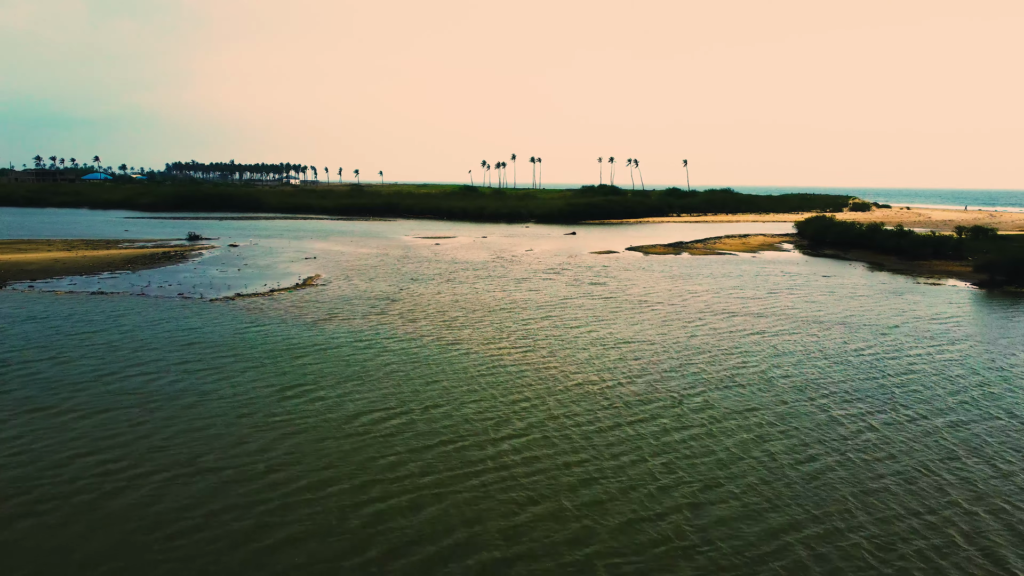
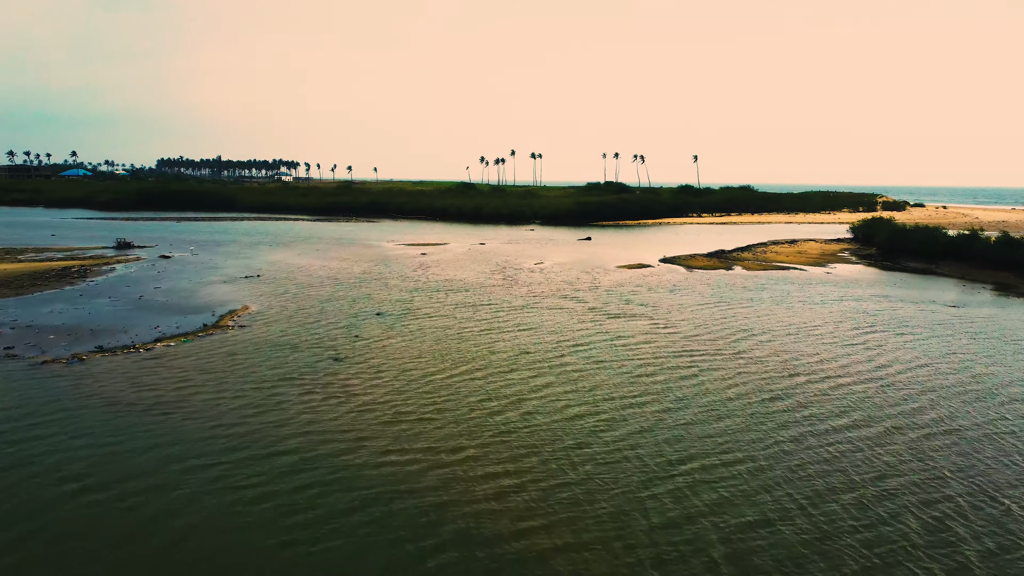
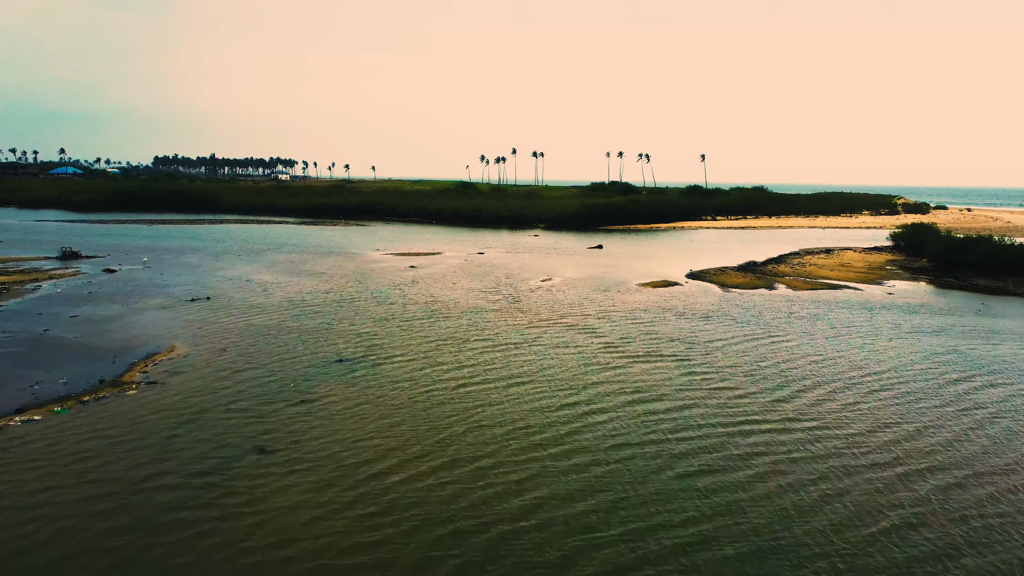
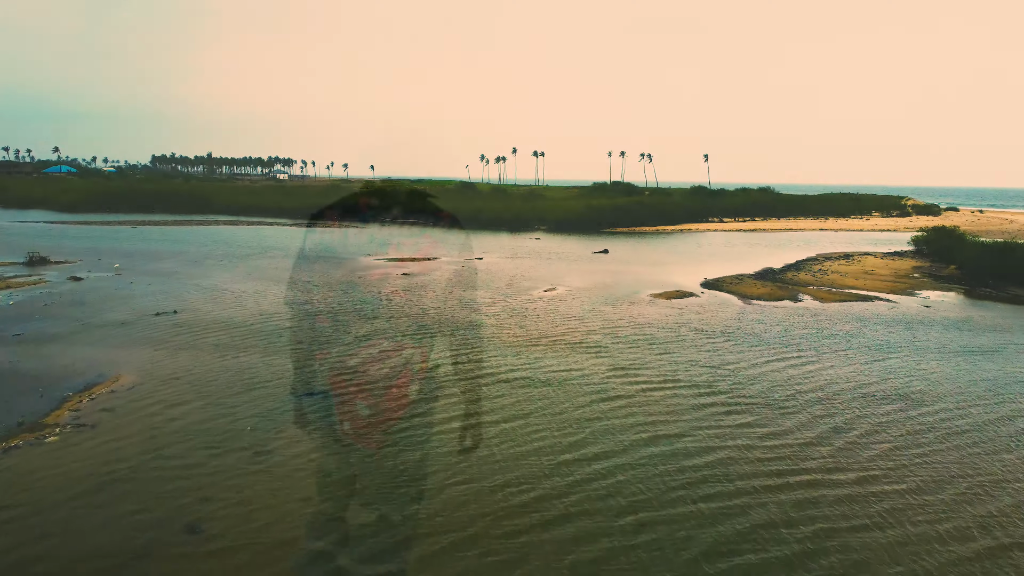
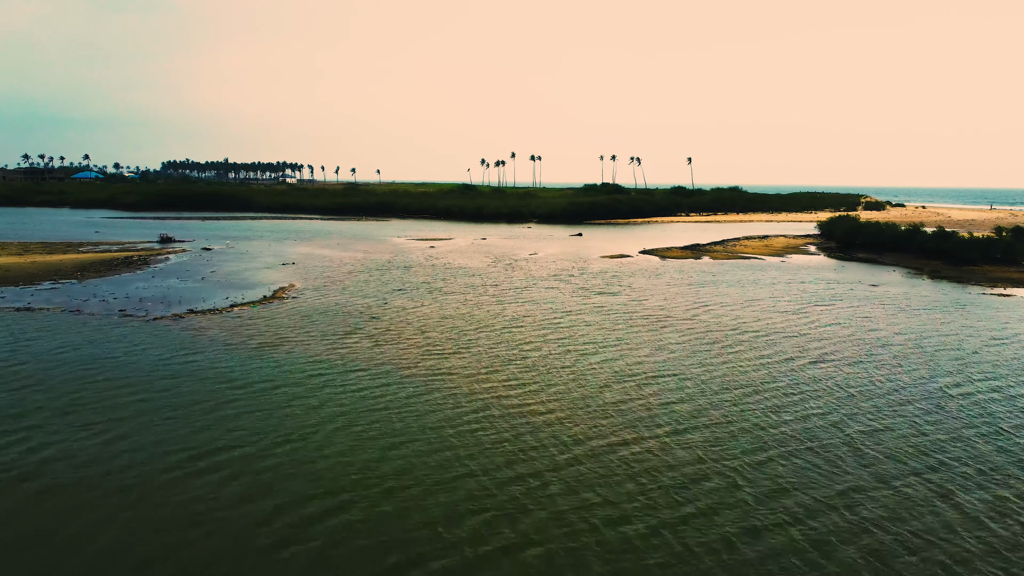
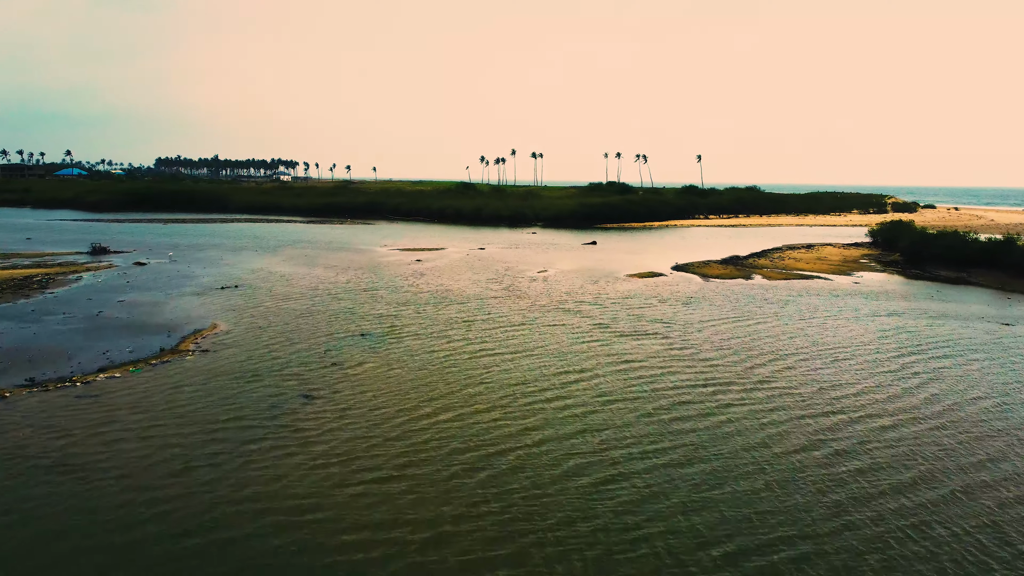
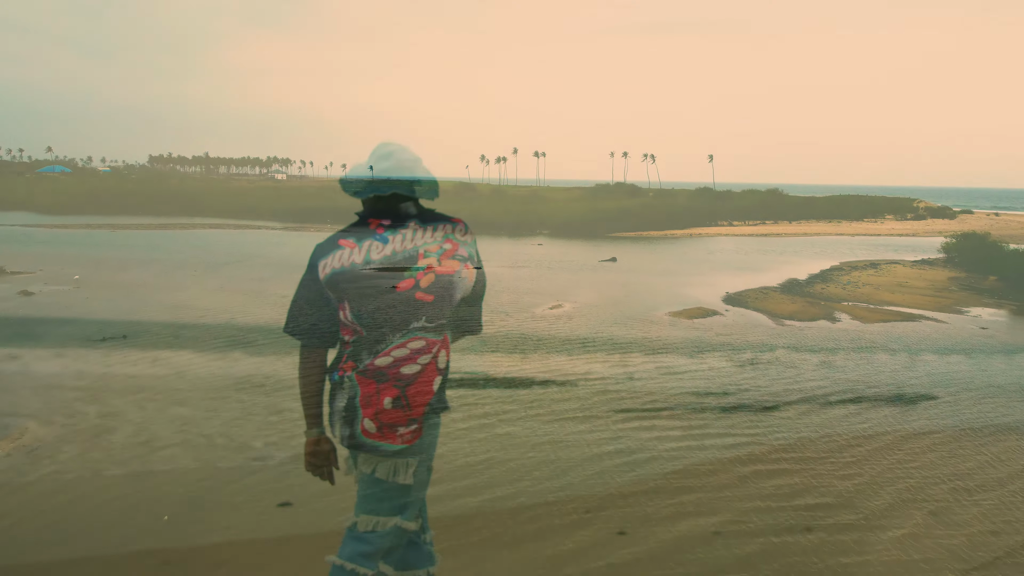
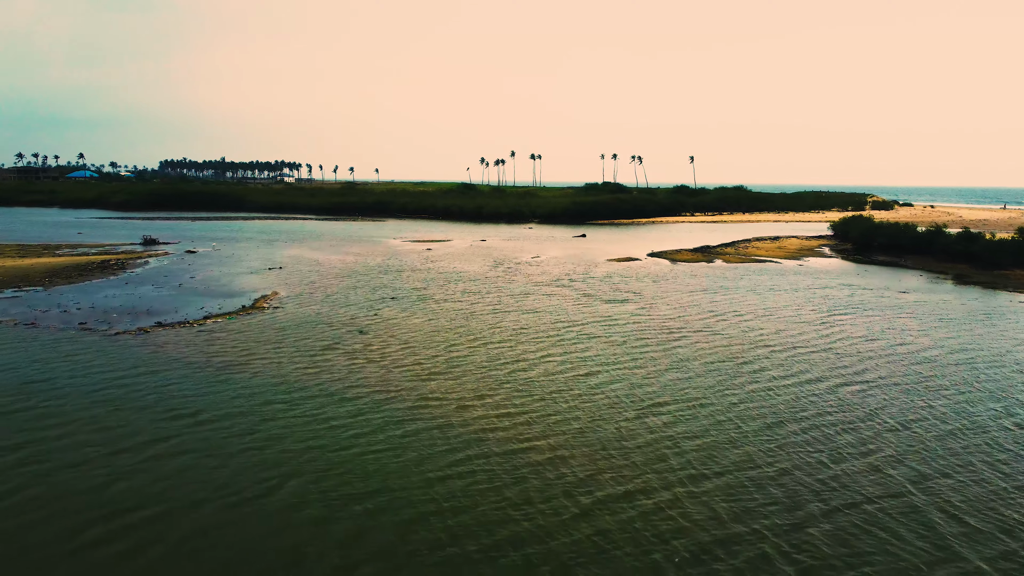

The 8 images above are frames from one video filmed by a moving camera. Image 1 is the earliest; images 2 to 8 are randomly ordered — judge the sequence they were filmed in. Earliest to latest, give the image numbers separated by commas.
5, 8, 2, 6, 3, 4, 7
